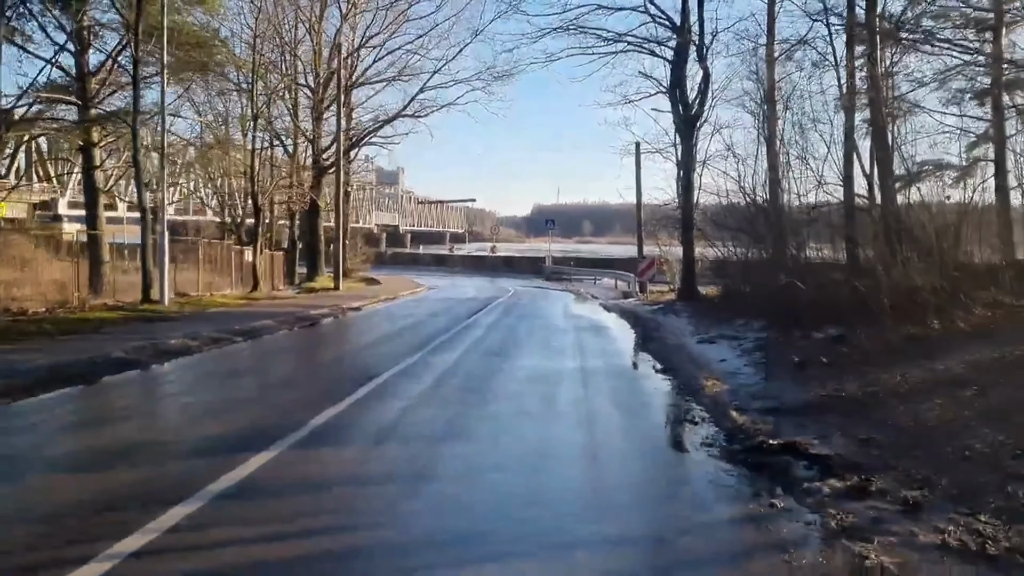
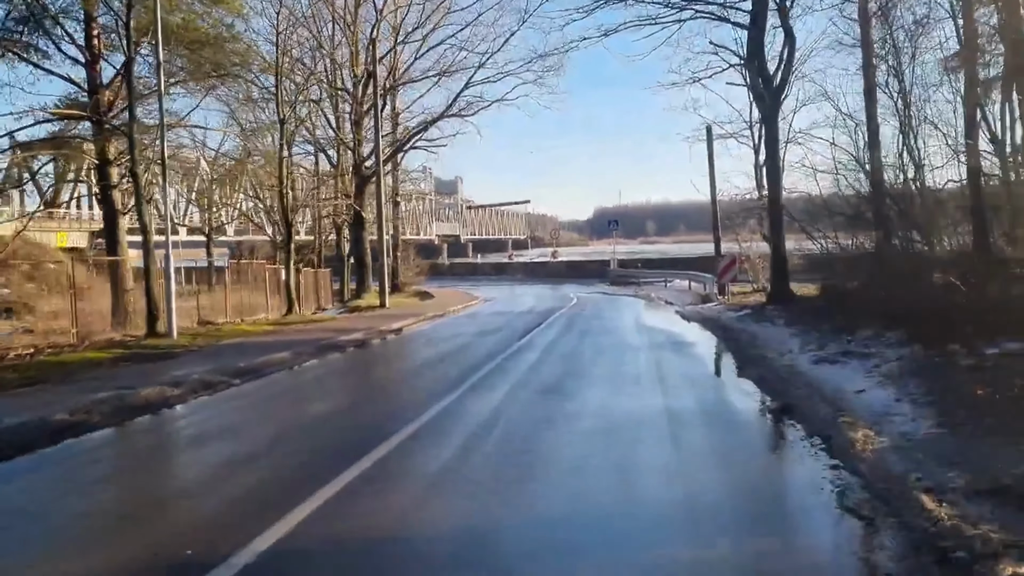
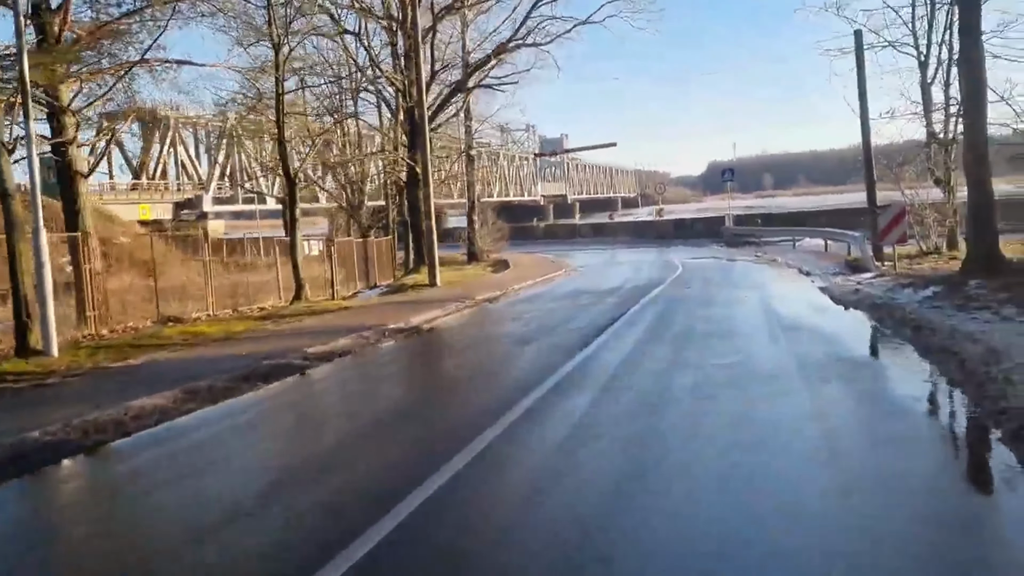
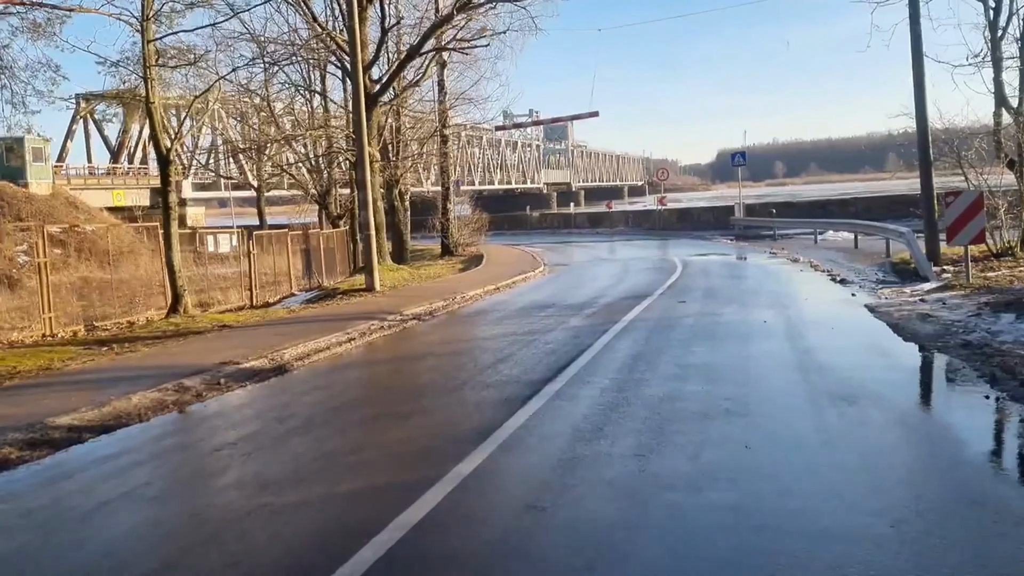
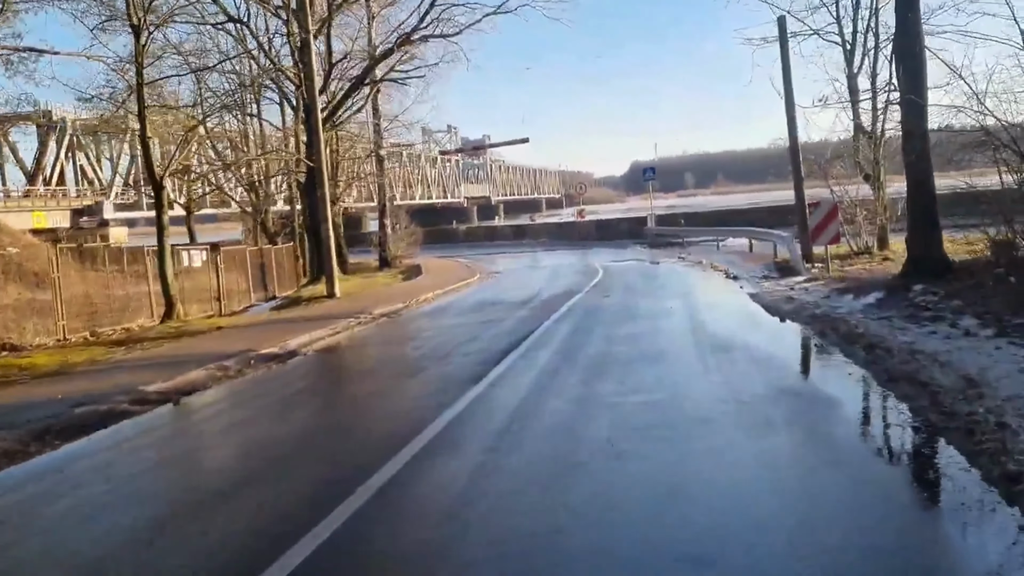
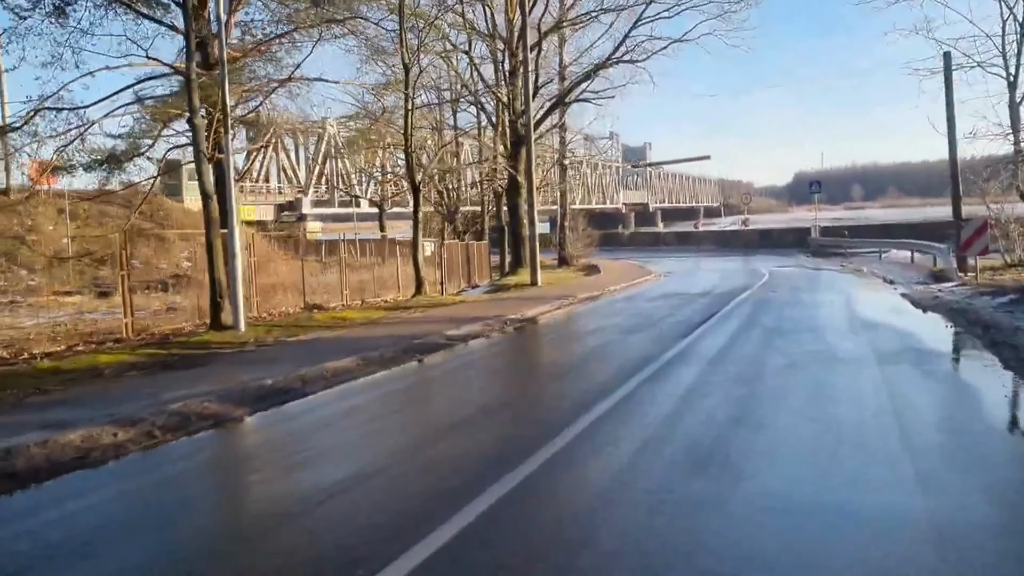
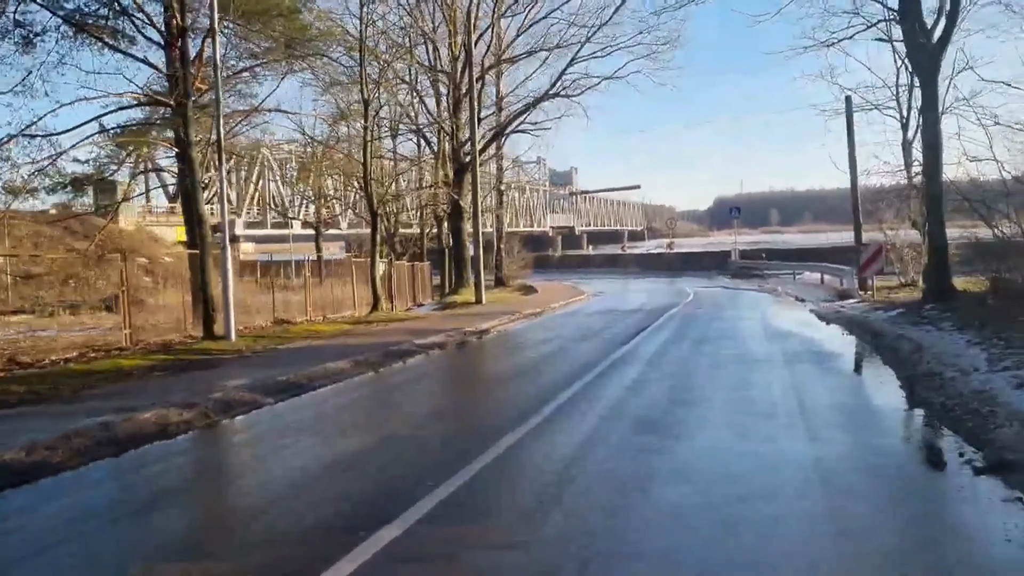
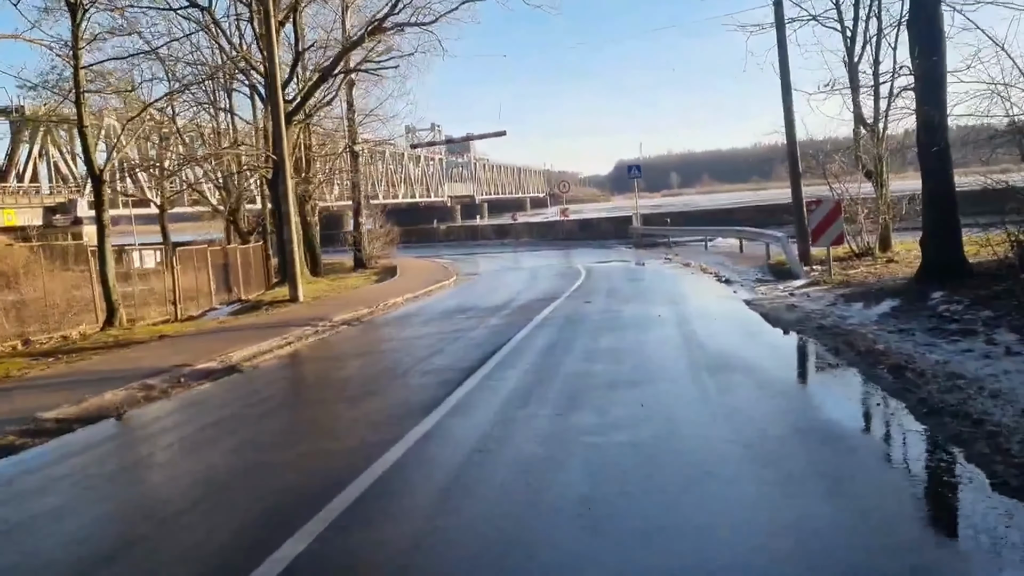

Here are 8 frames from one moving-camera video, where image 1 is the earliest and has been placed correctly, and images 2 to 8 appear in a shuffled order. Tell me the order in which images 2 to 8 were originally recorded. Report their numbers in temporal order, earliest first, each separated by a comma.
2, 7, 6, 3, 5, 8, 4
